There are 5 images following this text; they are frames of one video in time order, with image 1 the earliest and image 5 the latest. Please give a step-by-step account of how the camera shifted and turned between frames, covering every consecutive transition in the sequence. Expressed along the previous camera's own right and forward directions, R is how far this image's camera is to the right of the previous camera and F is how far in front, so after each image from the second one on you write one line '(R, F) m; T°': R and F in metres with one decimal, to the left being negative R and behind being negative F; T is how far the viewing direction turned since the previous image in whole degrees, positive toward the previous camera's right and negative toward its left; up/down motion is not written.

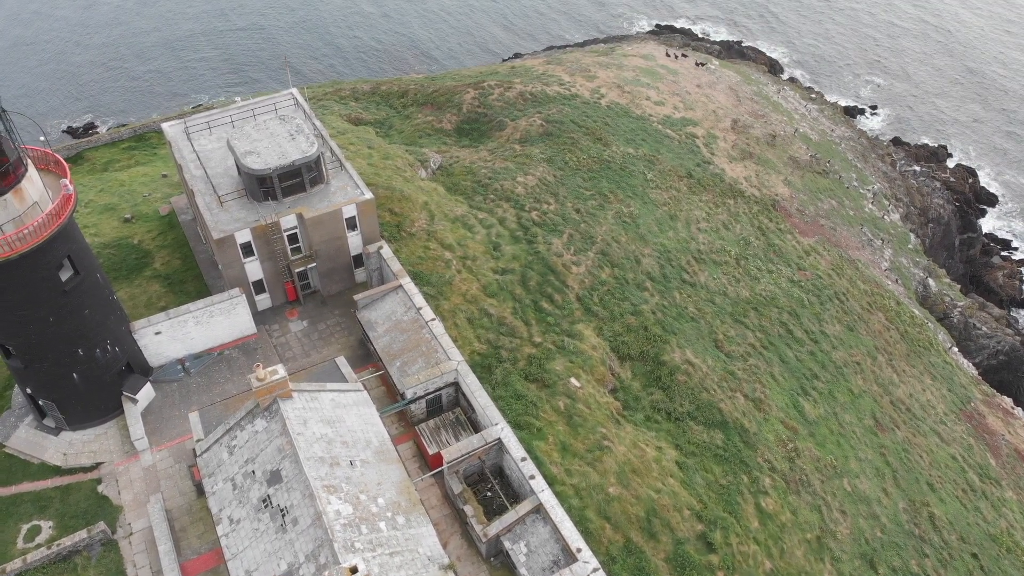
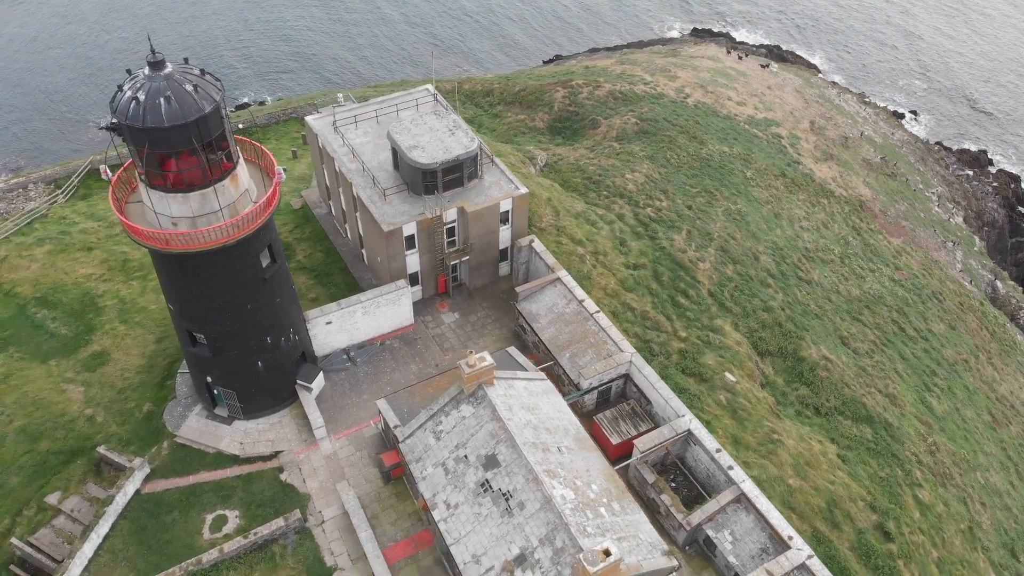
(-7.4, -0.1) m; +1°
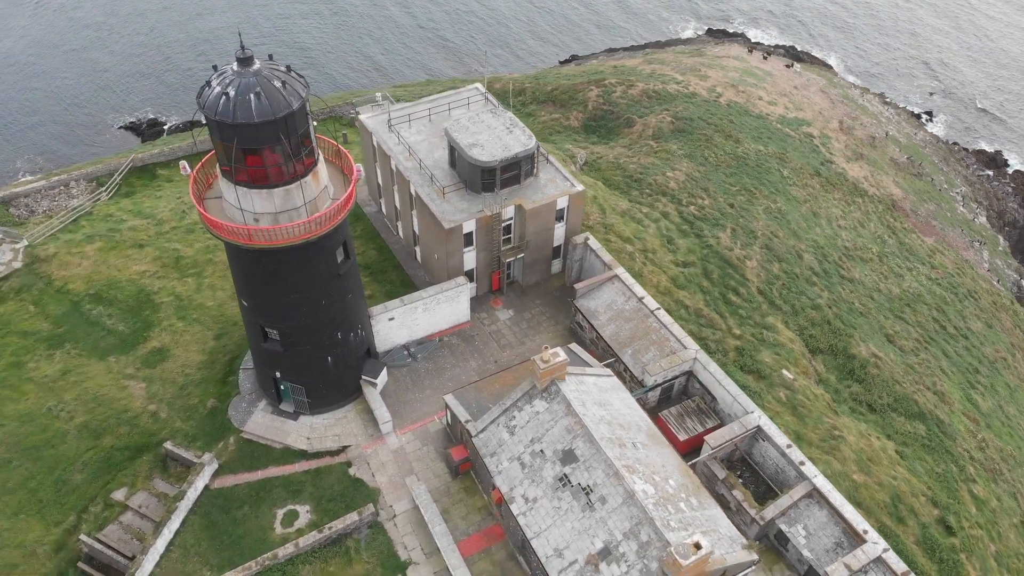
(-2.7, -0.1) m; 0°
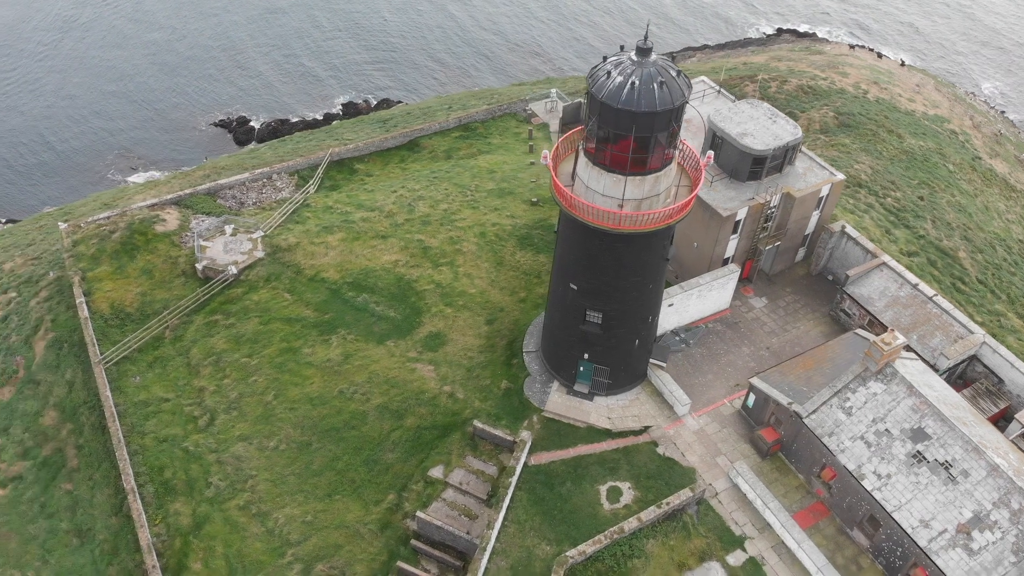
(-12.7, -0.8) m; +1°
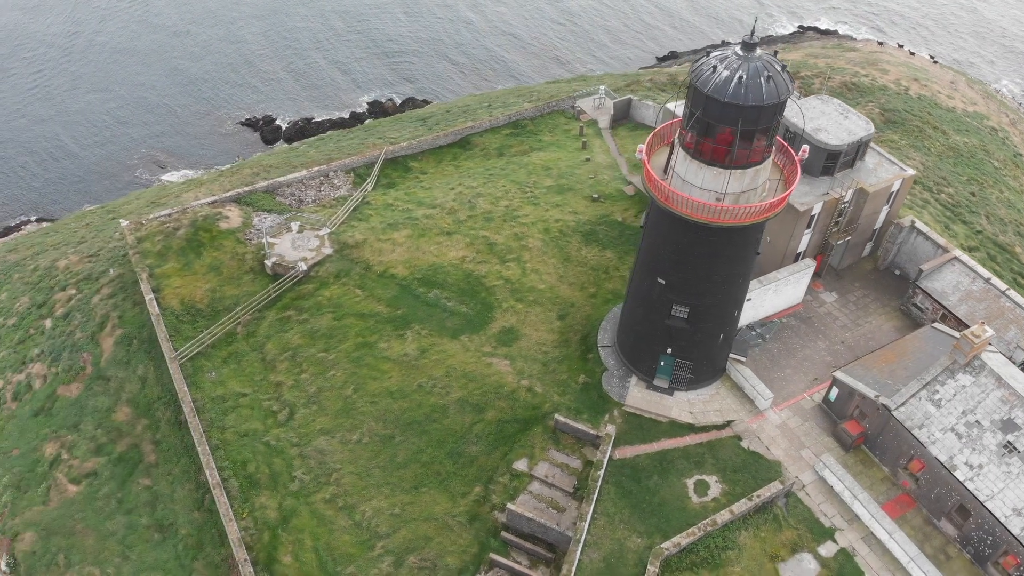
(-3.5, -0.3) m; 0°
